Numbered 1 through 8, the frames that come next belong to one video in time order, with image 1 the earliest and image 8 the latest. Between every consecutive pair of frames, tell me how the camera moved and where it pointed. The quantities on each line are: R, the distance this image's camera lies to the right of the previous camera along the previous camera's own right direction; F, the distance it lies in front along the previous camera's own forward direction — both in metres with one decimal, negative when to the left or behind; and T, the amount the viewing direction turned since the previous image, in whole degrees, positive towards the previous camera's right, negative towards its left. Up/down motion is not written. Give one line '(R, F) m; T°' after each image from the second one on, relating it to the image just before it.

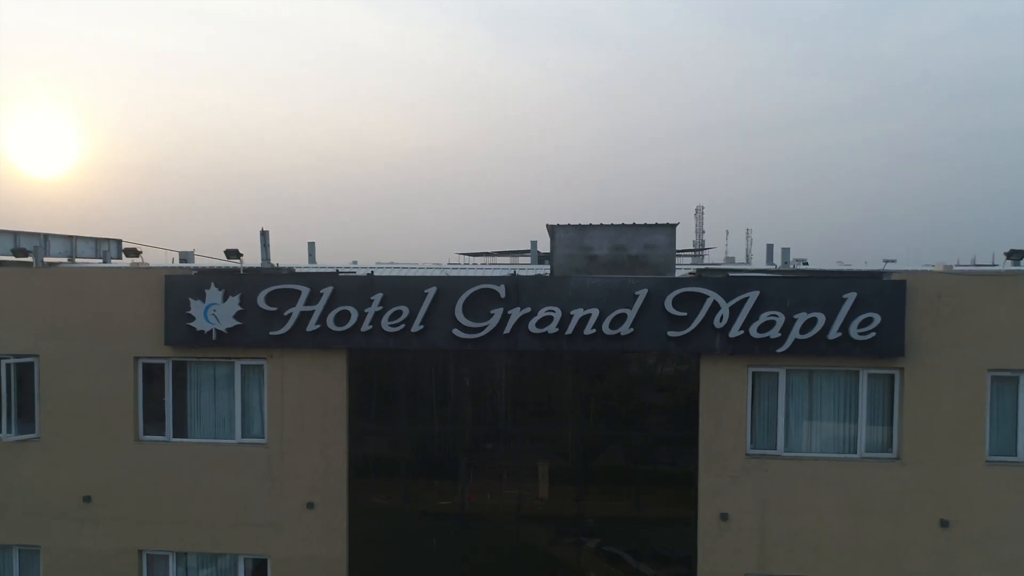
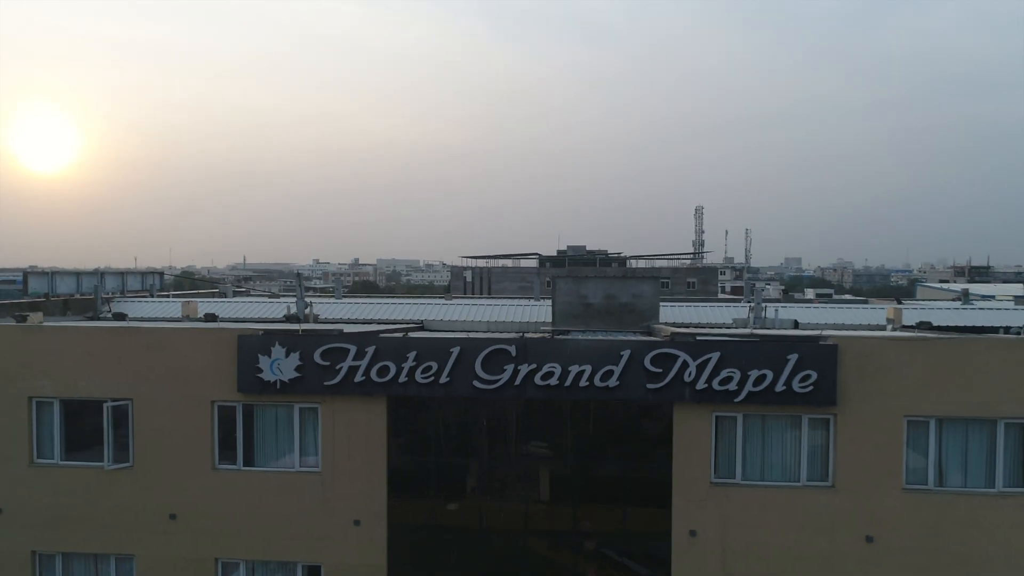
(-0.2, -2.5) m; 0°
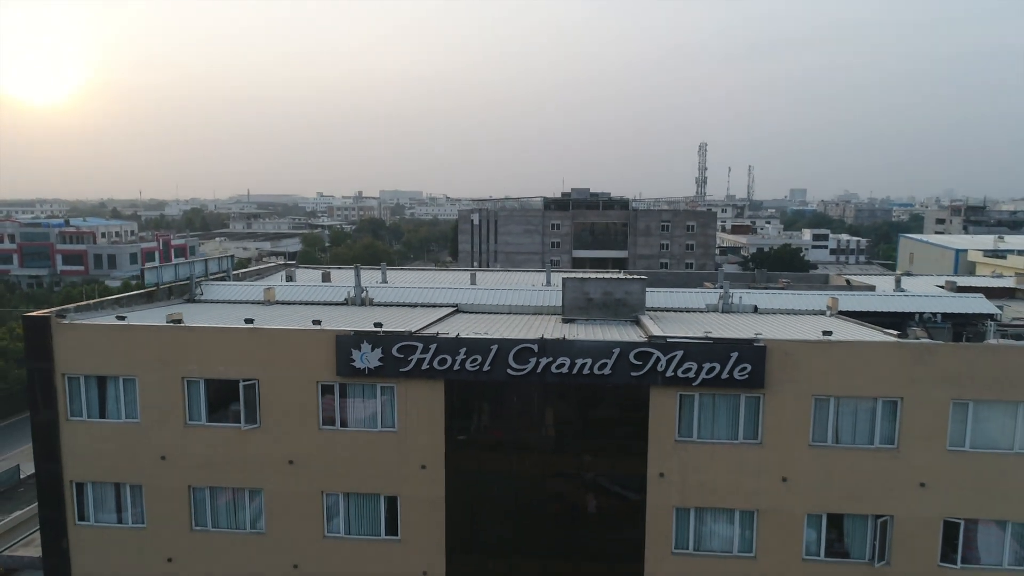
(-0.5, -5.1) m; 0°
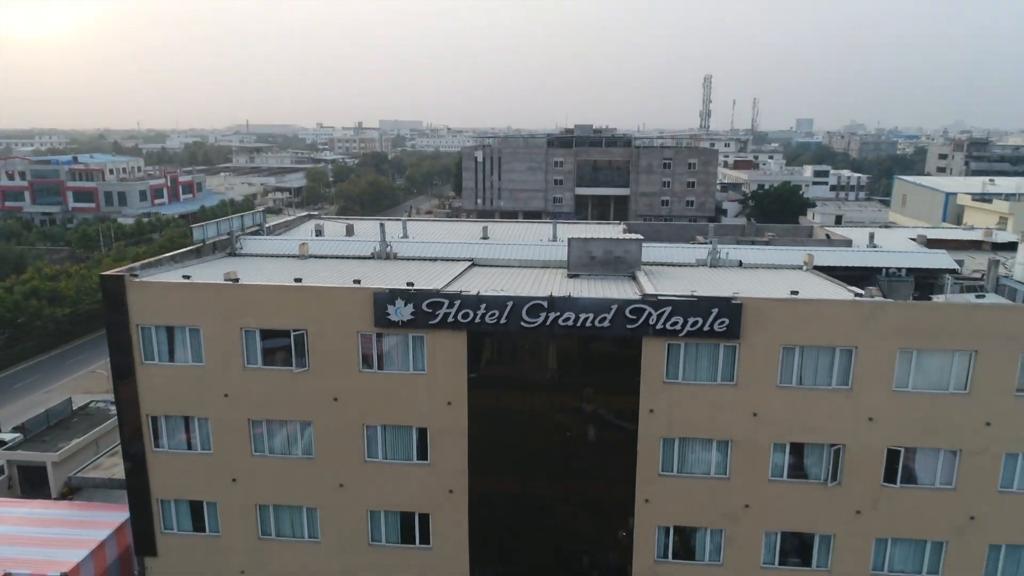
(-0.4, -3.0) m; 0°
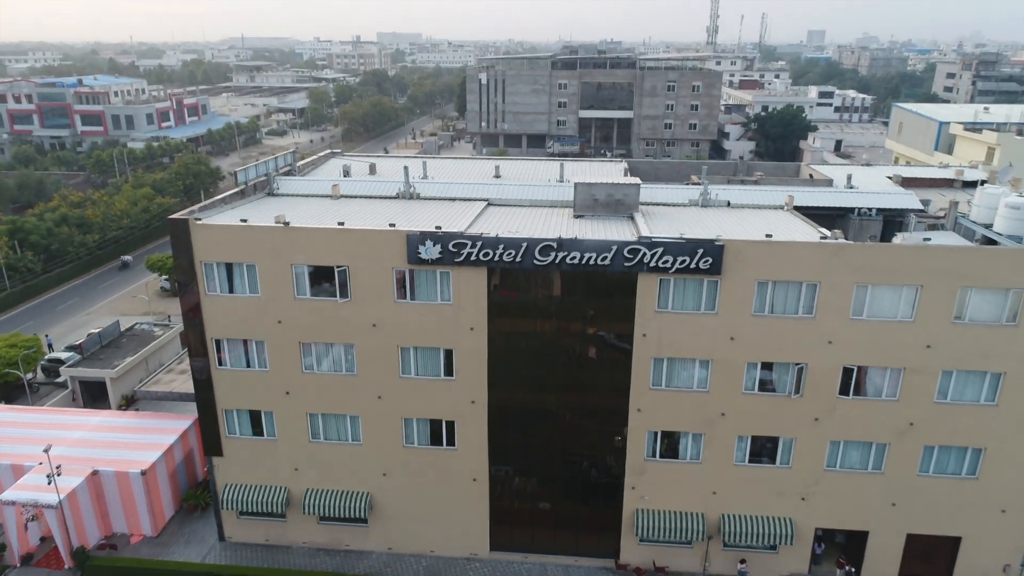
(-0.4, -3.6) m; 0°
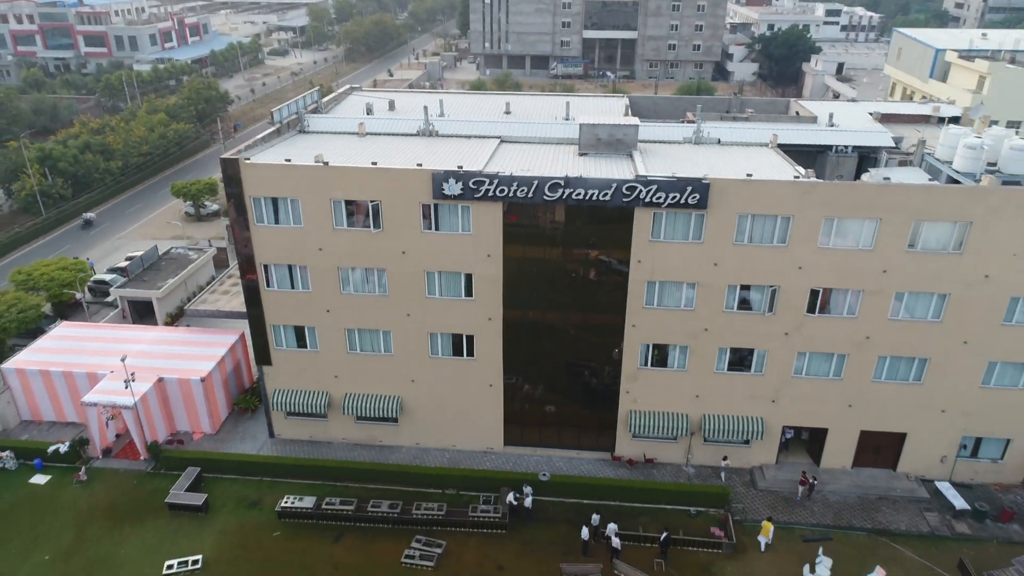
(-0.5, -3.9) m; 0°
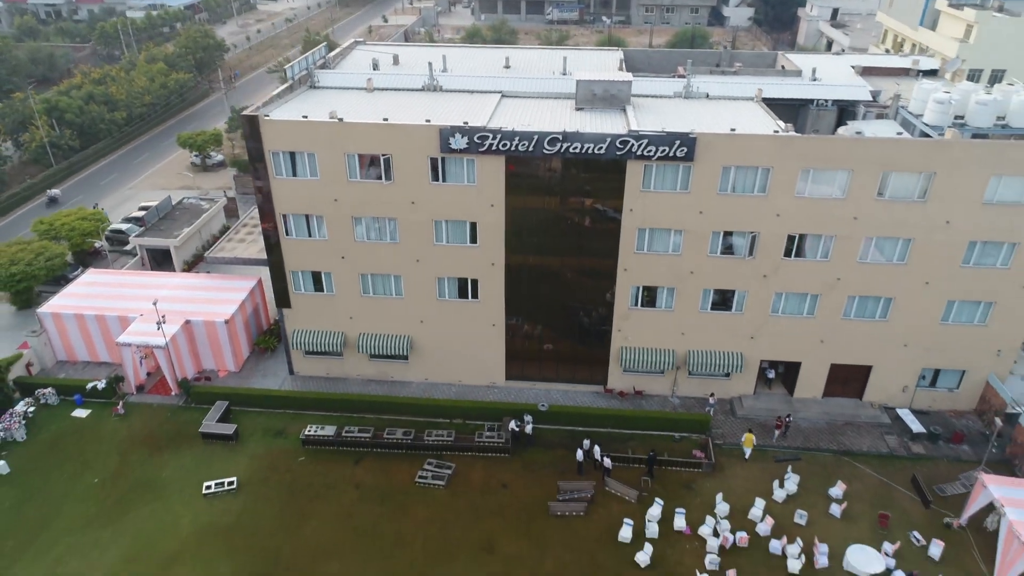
(-0.3, -2.7) m; 0°
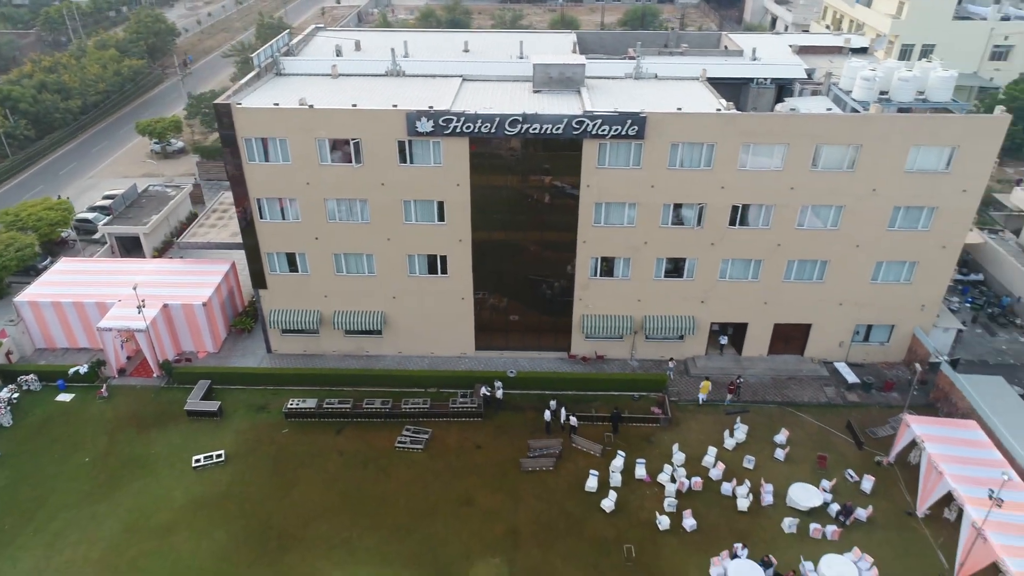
(-0.3, -2.2) m; +3°
